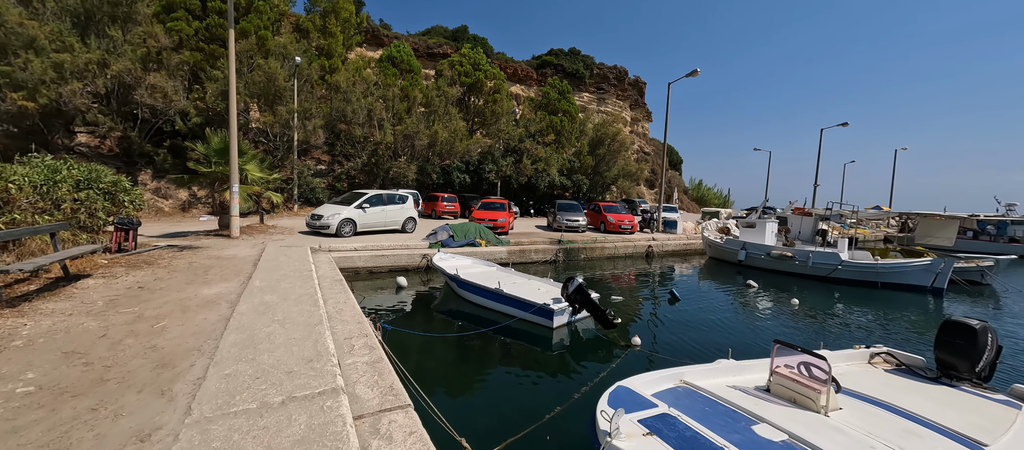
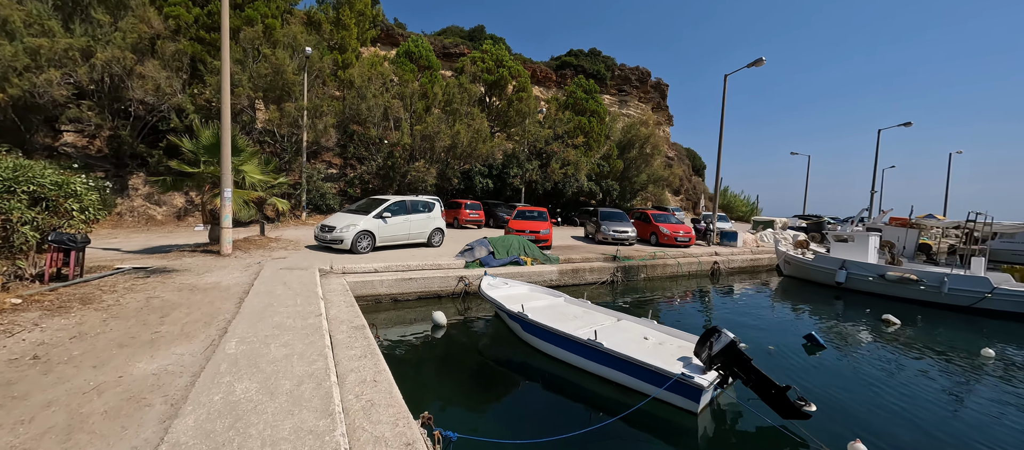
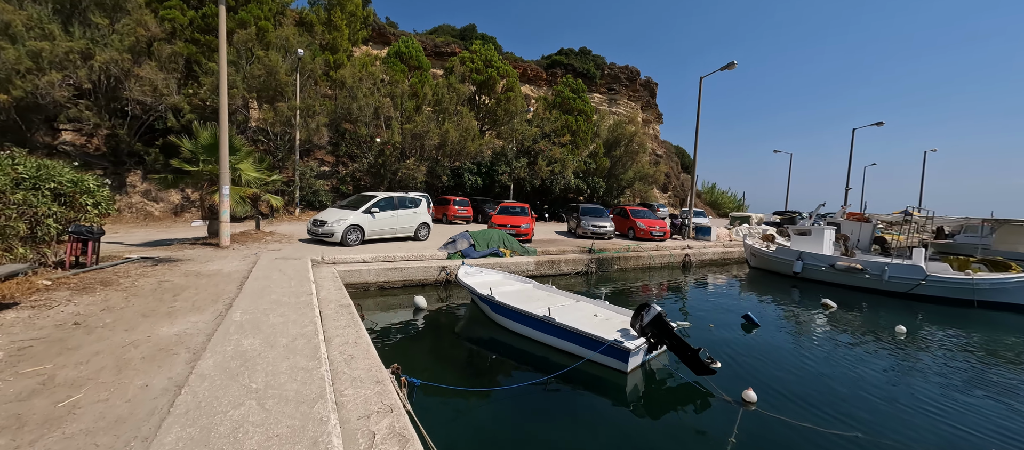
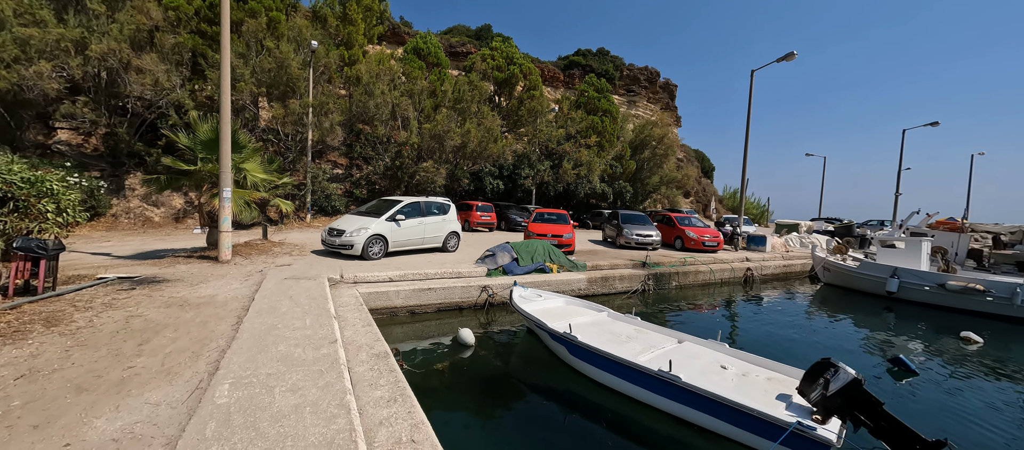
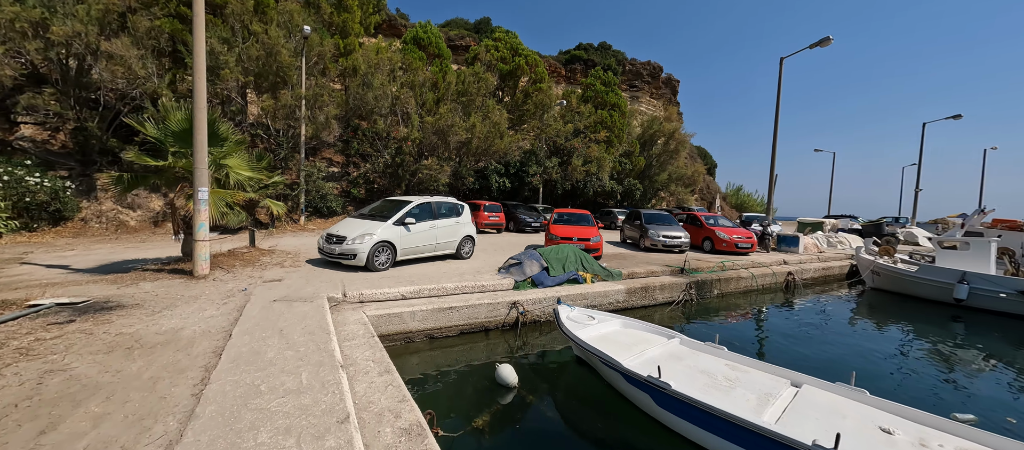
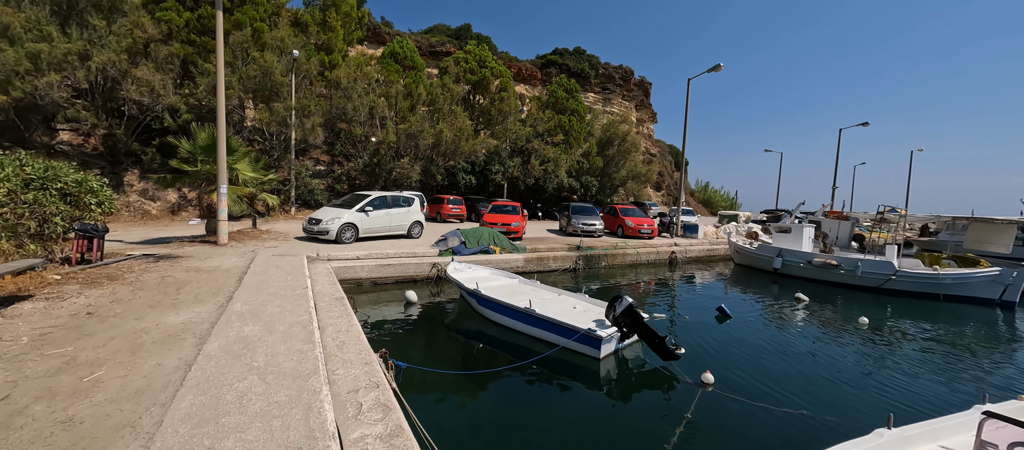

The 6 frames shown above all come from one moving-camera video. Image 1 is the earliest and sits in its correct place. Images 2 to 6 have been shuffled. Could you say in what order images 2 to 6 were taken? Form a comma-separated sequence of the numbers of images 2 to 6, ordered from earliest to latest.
6, 3, 2, 4, 5
